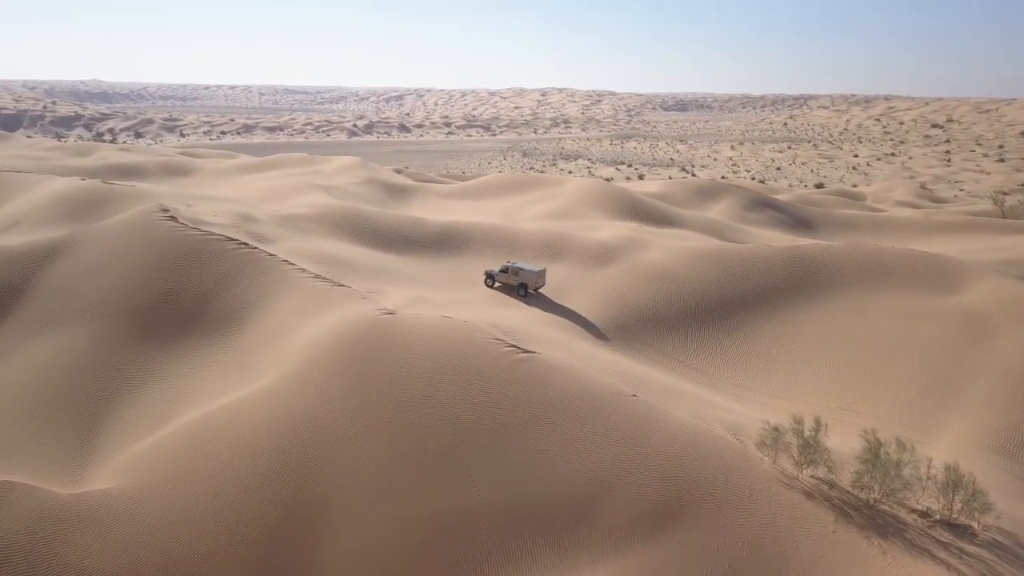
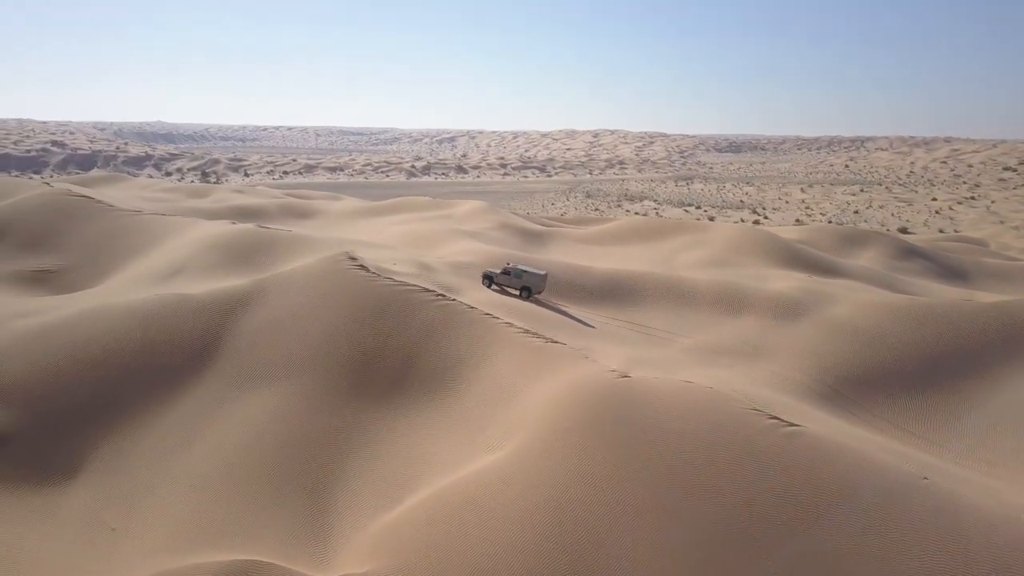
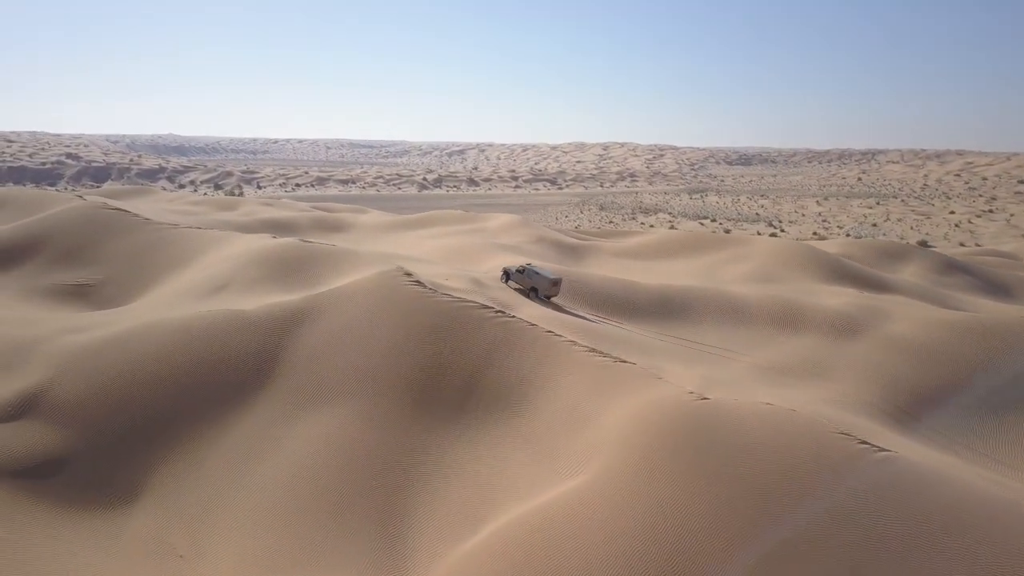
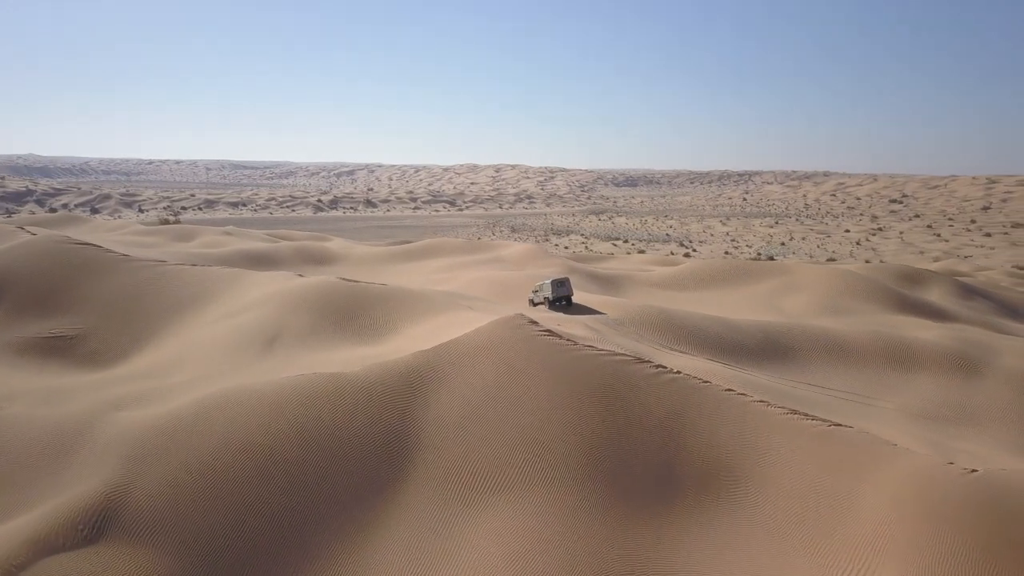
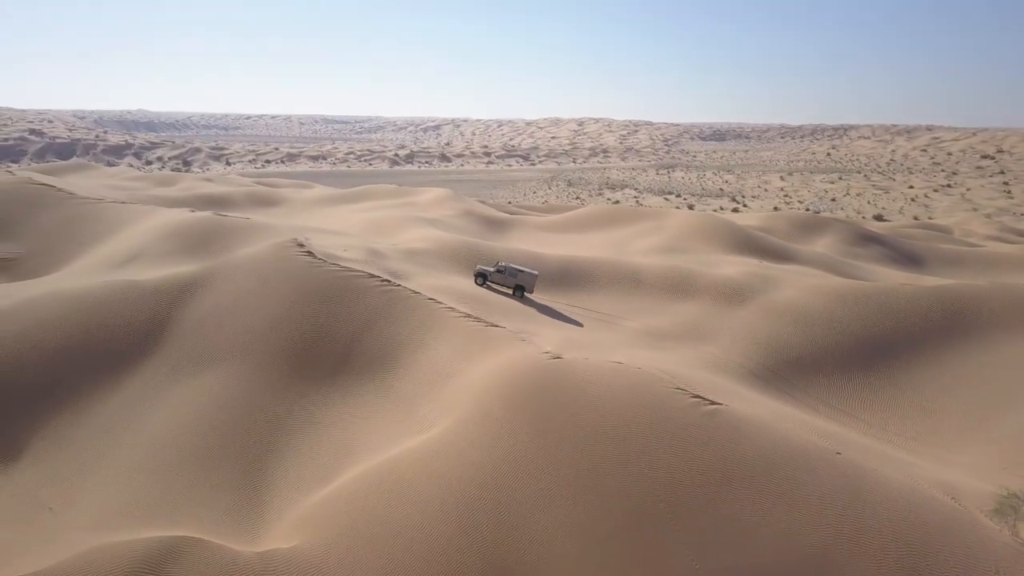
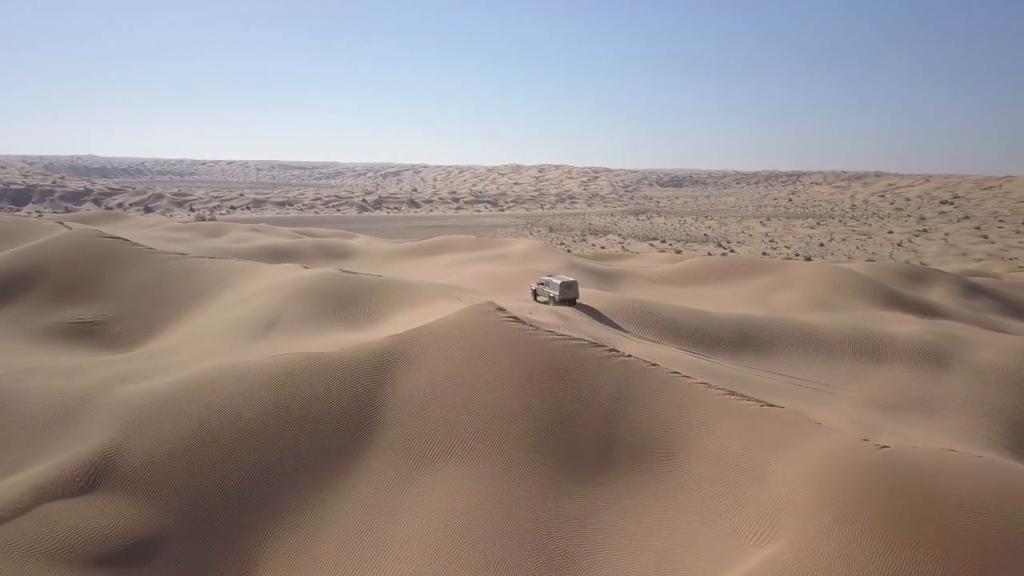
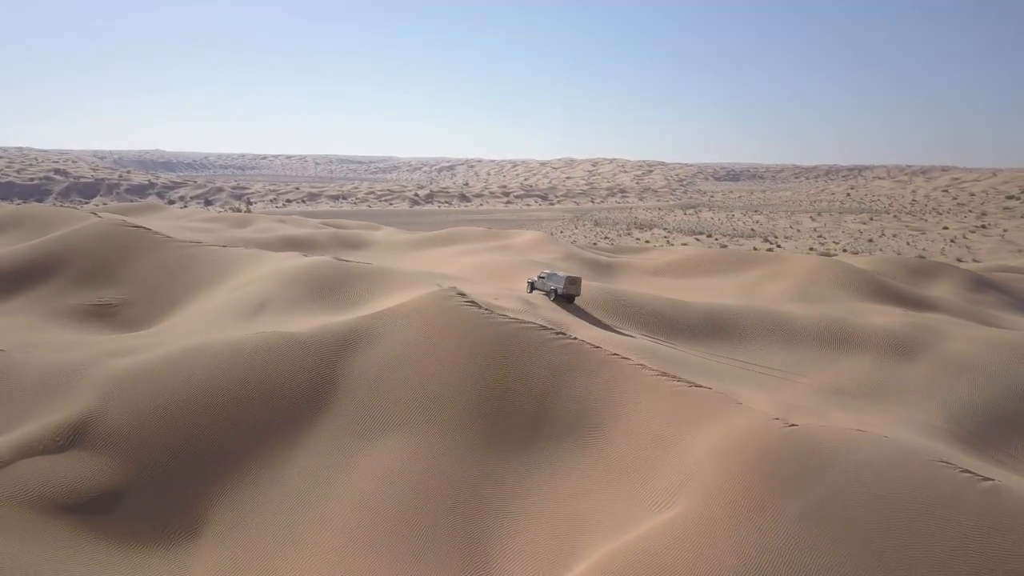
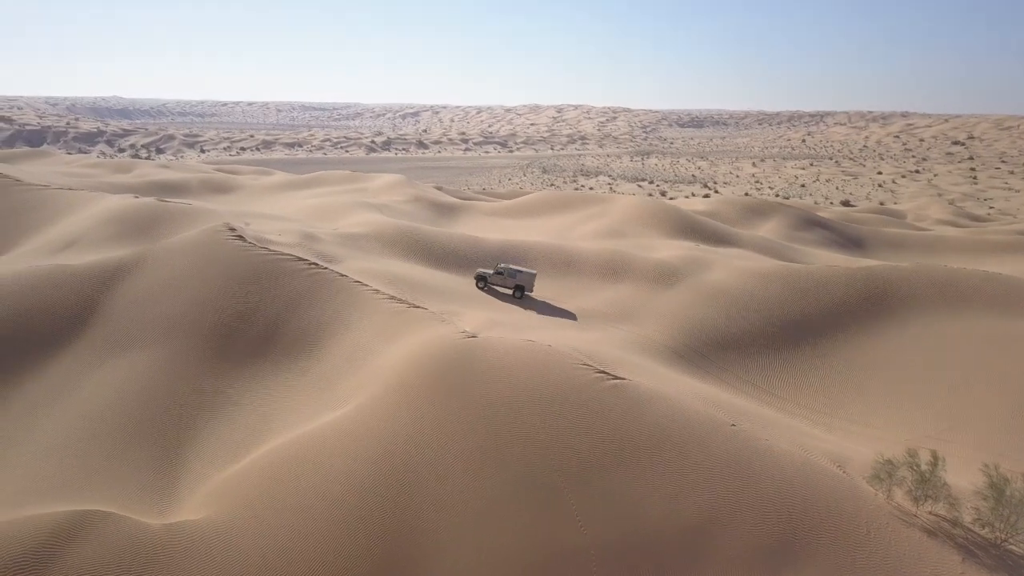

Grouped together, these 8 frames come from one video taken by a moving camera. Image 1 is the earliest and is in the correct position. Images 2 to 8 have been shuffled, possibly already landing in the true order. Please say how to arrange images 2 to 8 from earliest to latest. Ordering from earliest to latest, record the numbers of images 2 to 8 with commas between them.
8, 5, 2, 3, 7, 6, 4
